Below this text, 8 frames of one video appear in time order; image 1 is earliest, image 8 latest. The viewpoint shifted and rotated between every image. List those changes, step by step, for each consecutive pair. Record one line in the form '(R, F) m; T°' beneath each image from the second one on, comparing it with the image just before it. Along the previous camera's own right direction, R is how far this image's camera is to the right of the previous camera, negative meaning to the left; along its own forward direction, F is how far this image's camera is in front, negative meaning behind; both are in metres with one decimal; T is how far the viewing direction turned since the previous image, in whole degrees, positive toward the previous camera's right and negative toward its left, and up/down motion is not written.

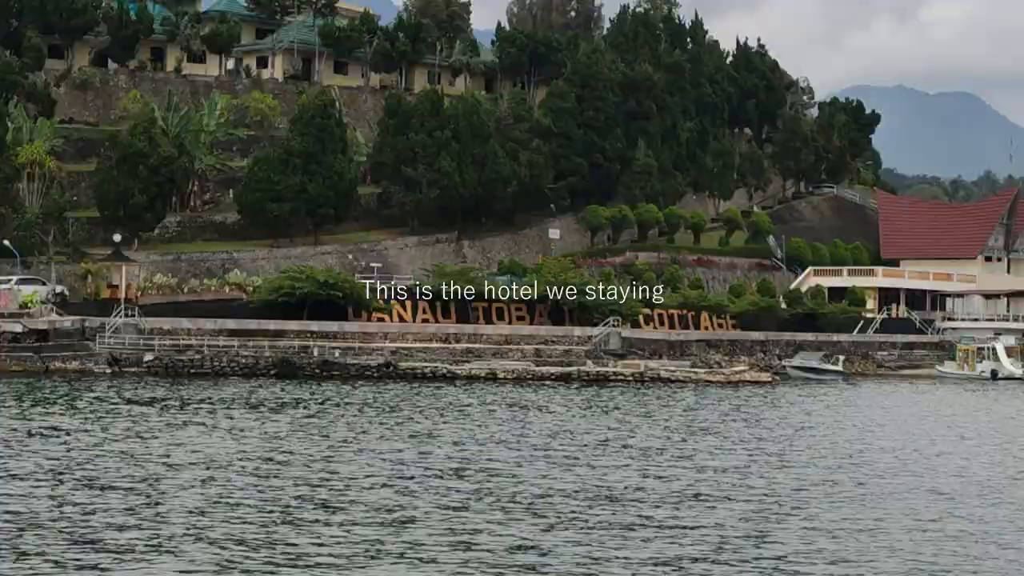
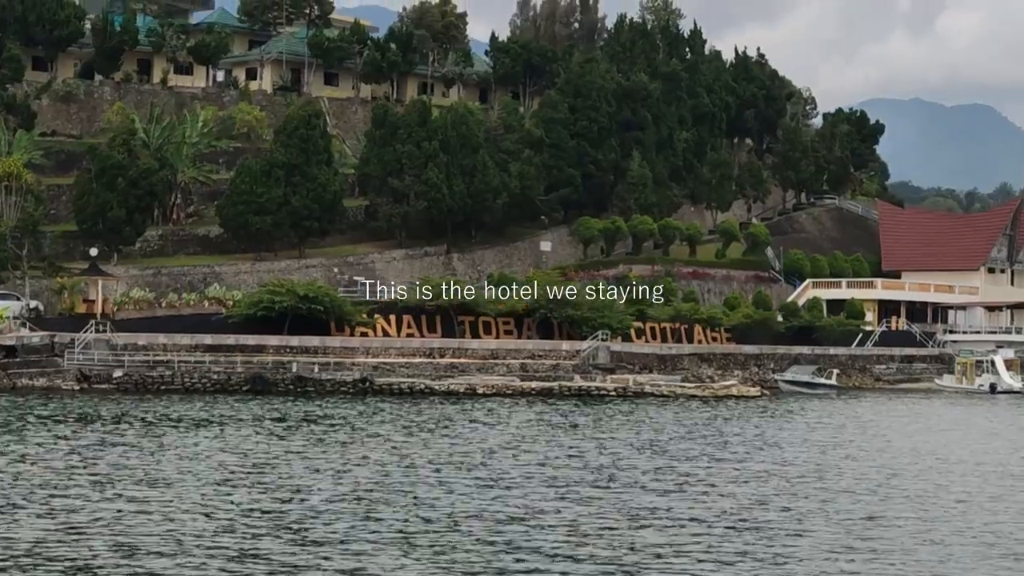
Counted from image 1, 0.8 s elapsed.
(+1.2, +1.4) m; -1°
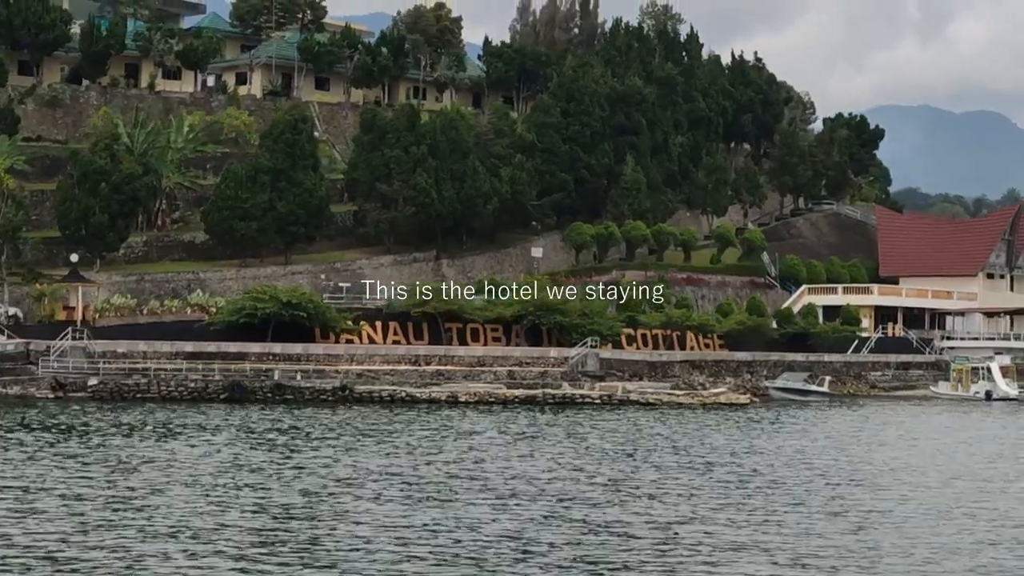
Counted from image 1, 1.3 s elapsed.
(+0.8, +0.9) m; 0°
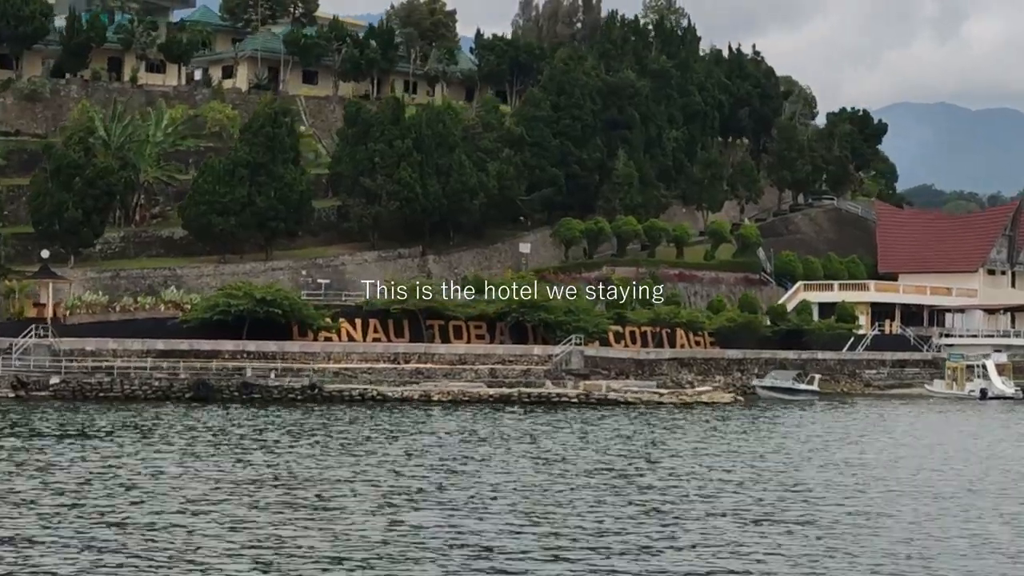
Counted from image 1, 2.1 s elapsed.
(+1.3, +1.5) m; 0°
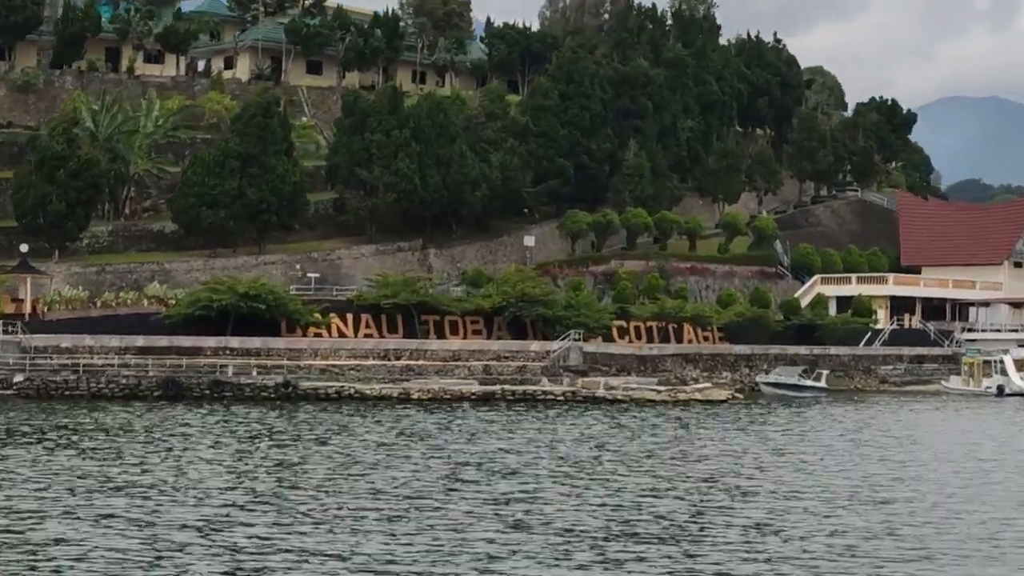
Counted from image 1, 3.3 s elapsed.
(+1.8, +2.2) m; -2°
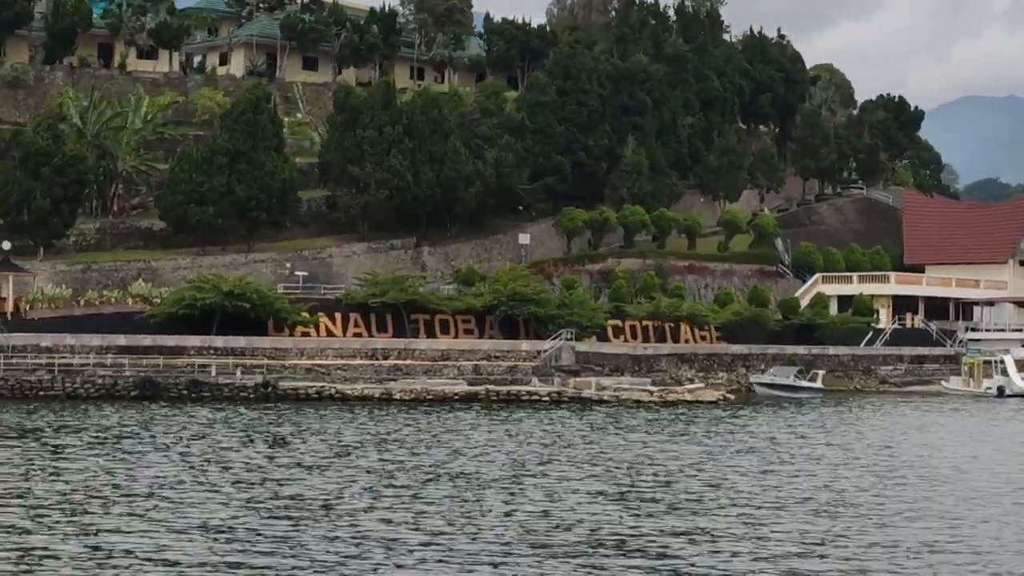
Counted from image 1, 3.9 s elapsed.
(+0.9, +1.0) m; -1°
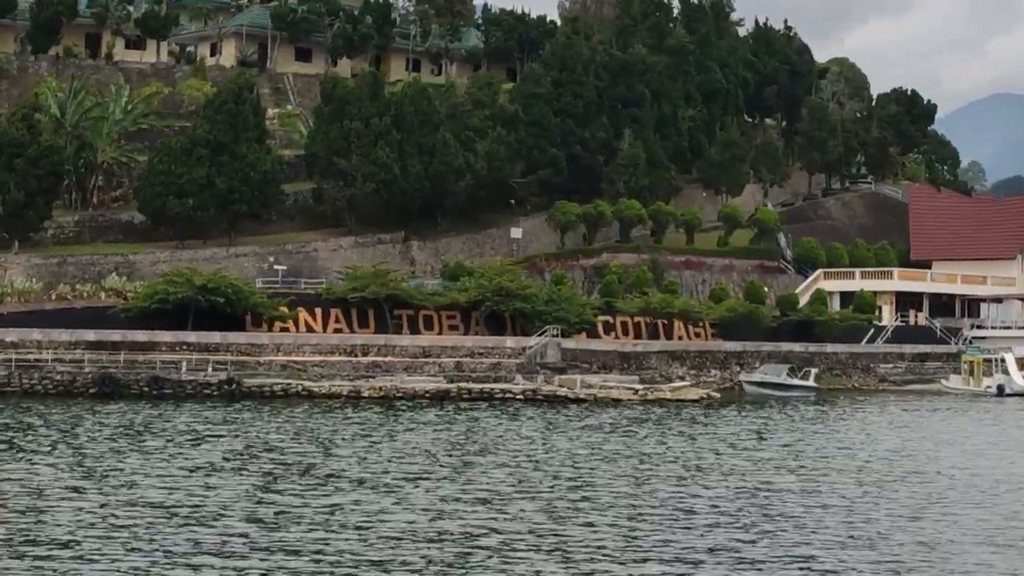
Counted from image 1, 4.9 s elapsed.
(+1.5, +1.7) m; -1°
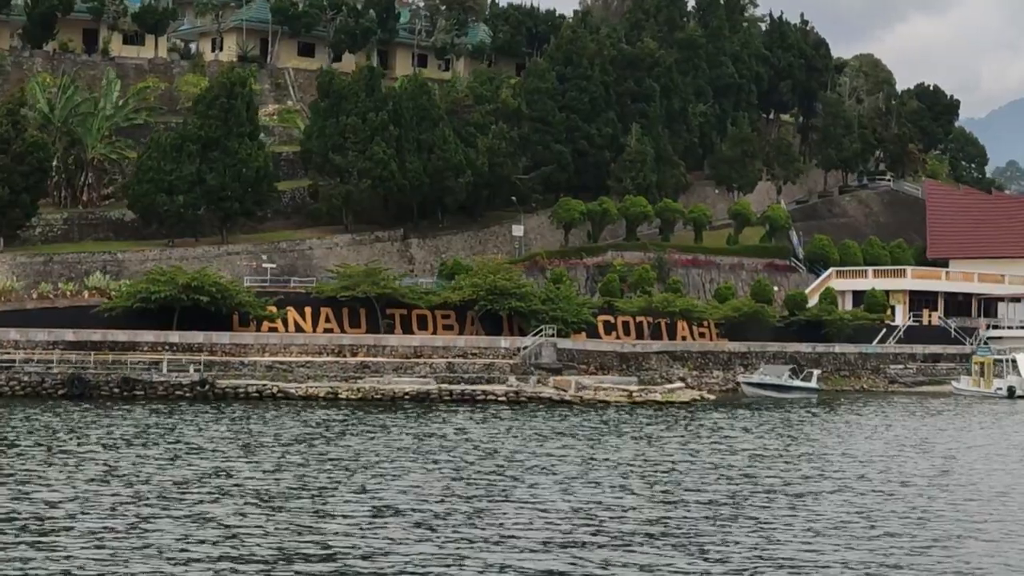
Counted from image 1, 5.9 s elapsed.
(+1.4, +1.6) m; -1°
